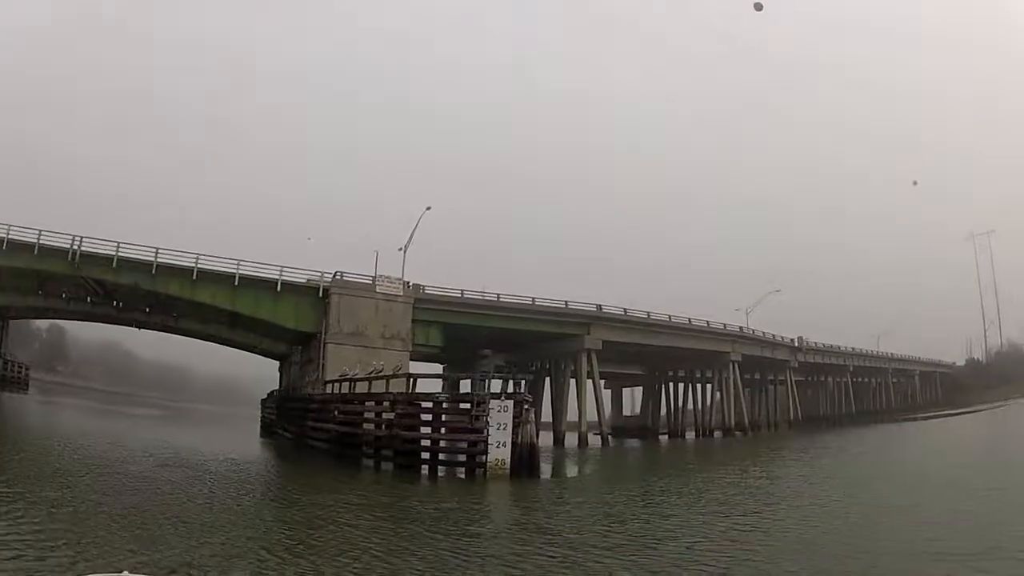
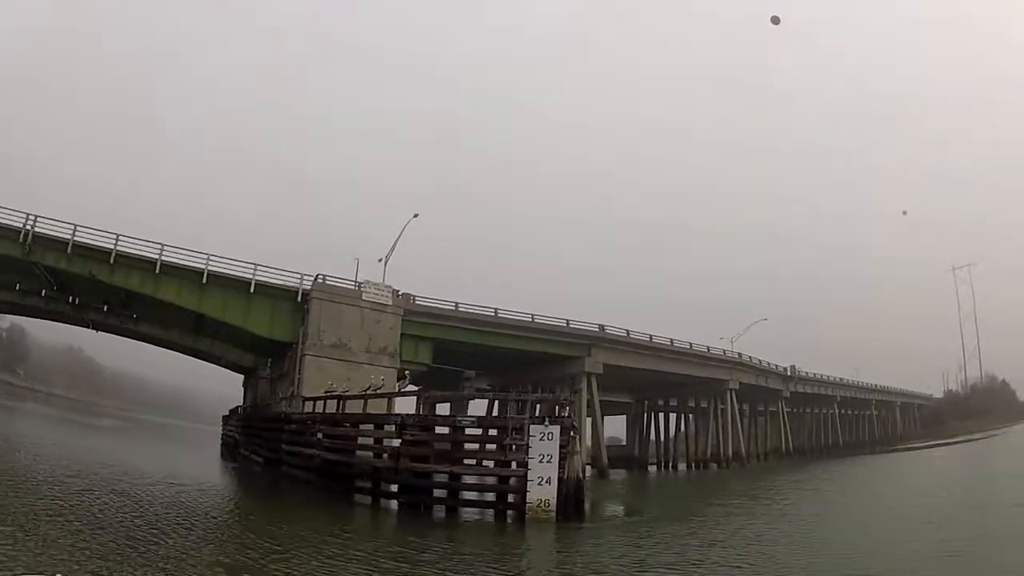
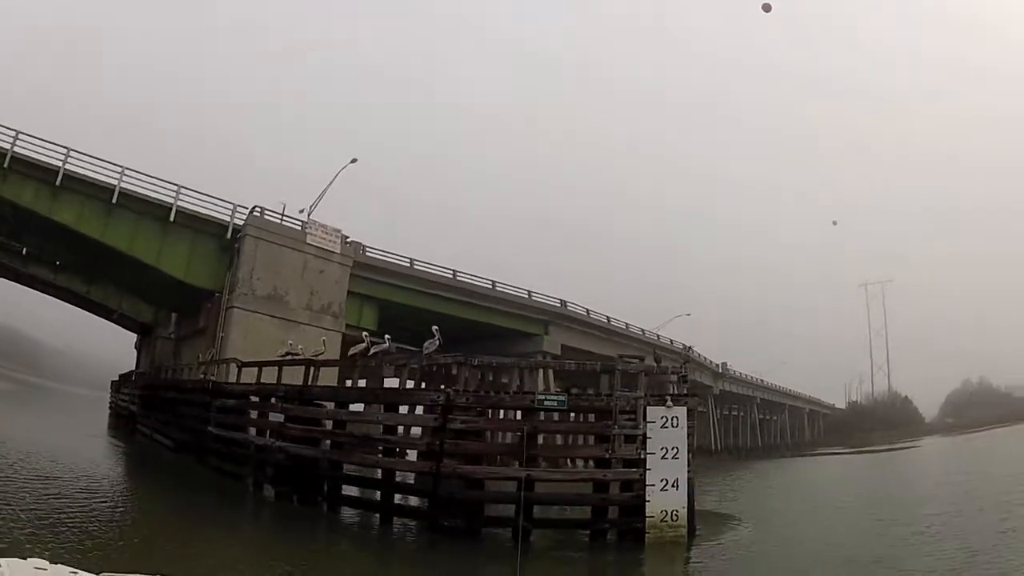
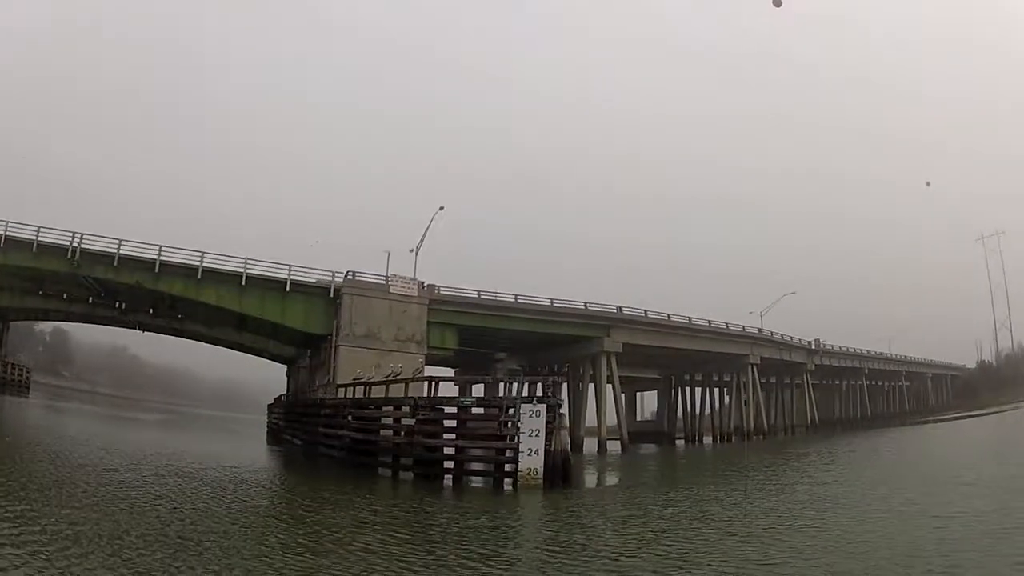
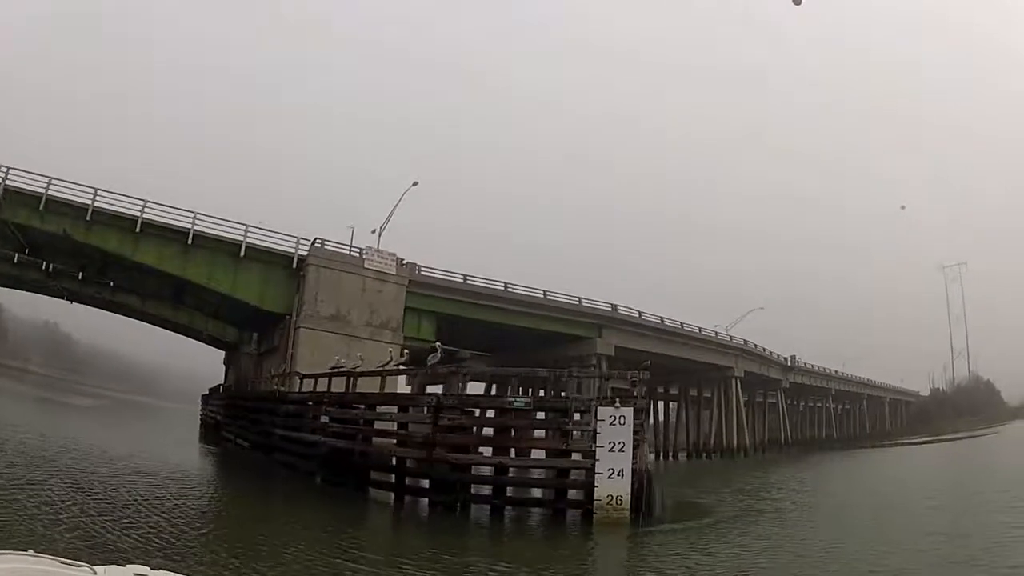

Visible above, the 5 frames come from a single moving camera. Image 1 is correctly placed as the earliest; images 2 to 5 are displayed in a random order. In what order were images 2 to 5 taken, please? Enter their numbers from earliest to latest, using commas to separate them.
4, 2, 5, 3
